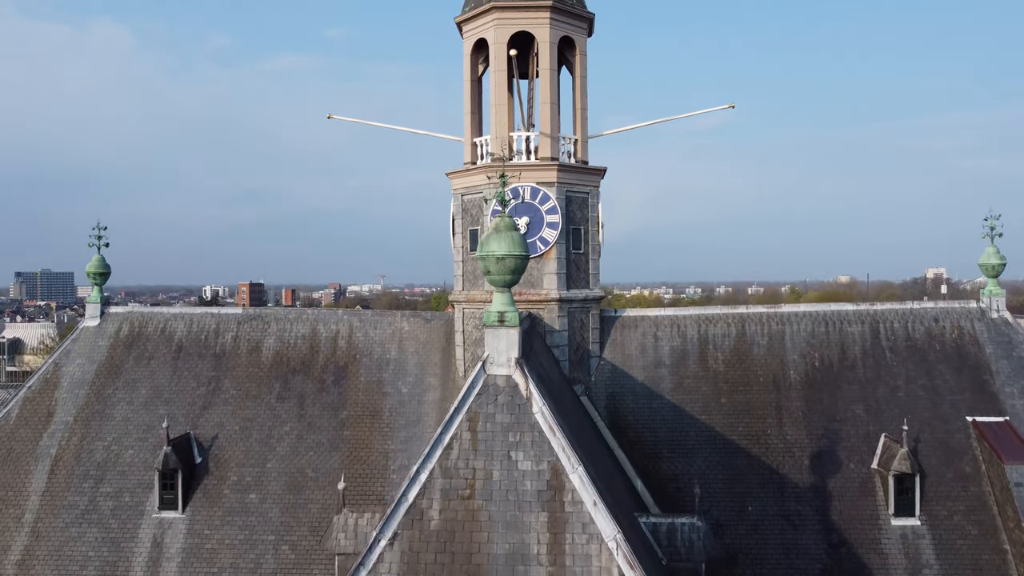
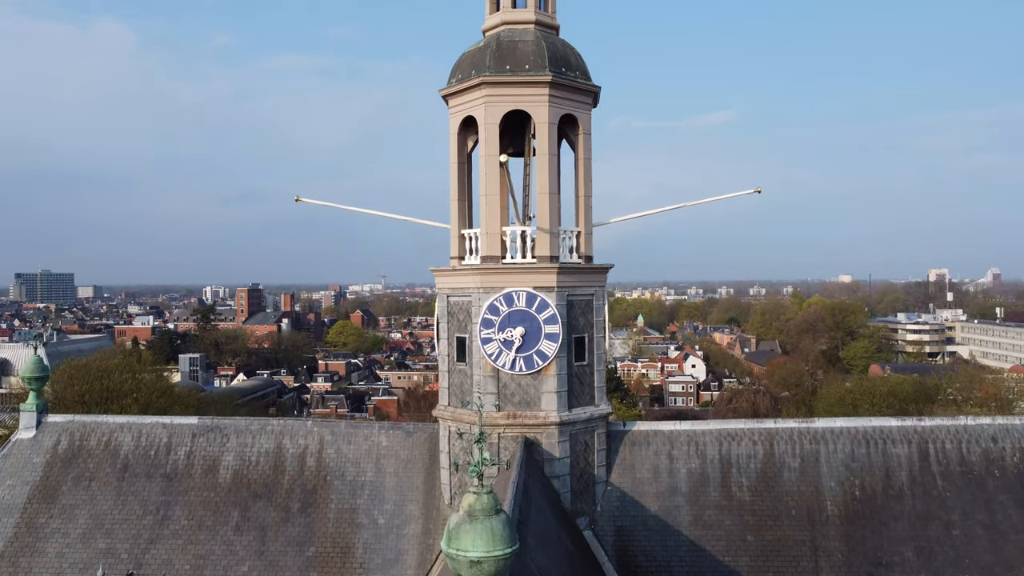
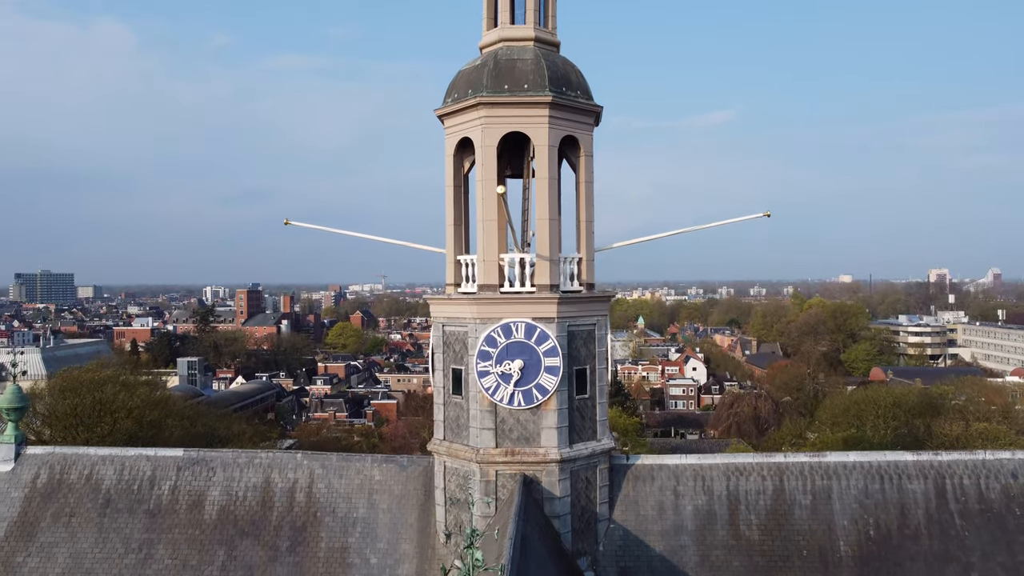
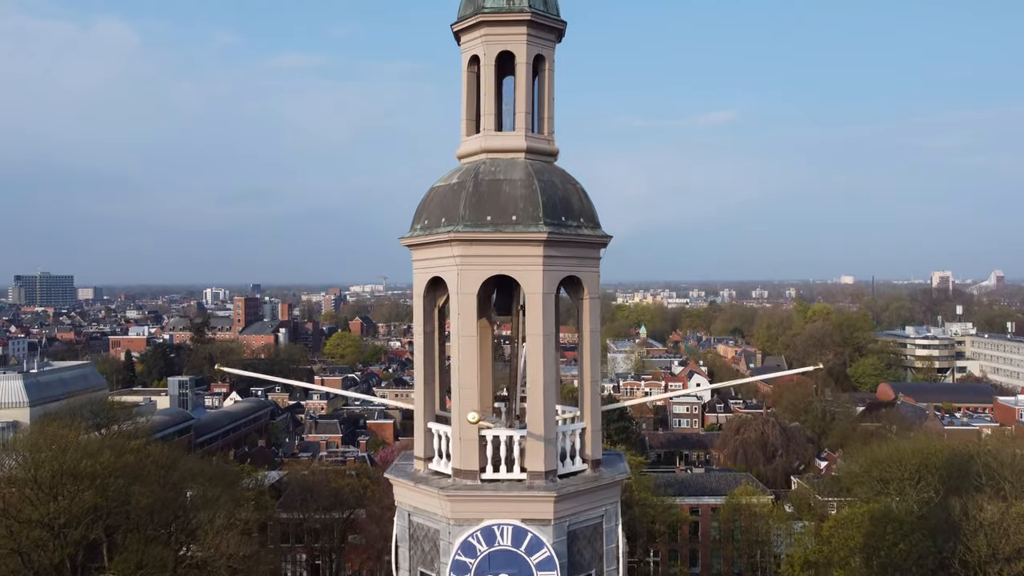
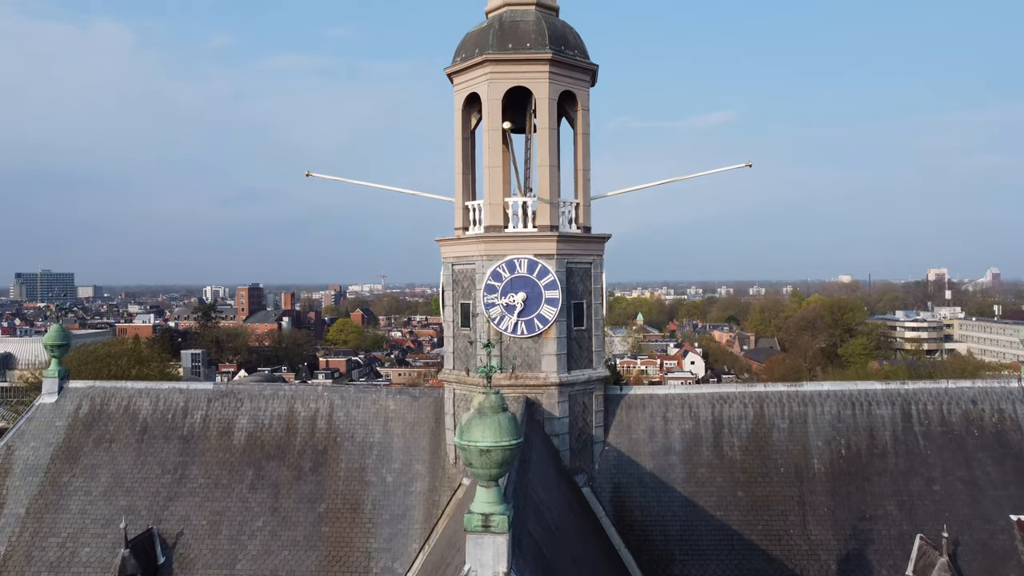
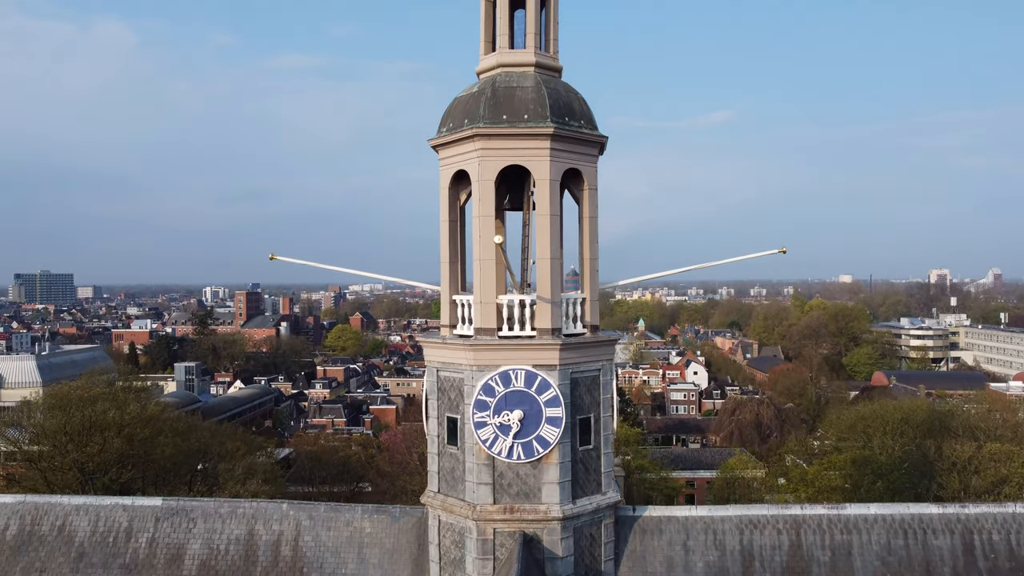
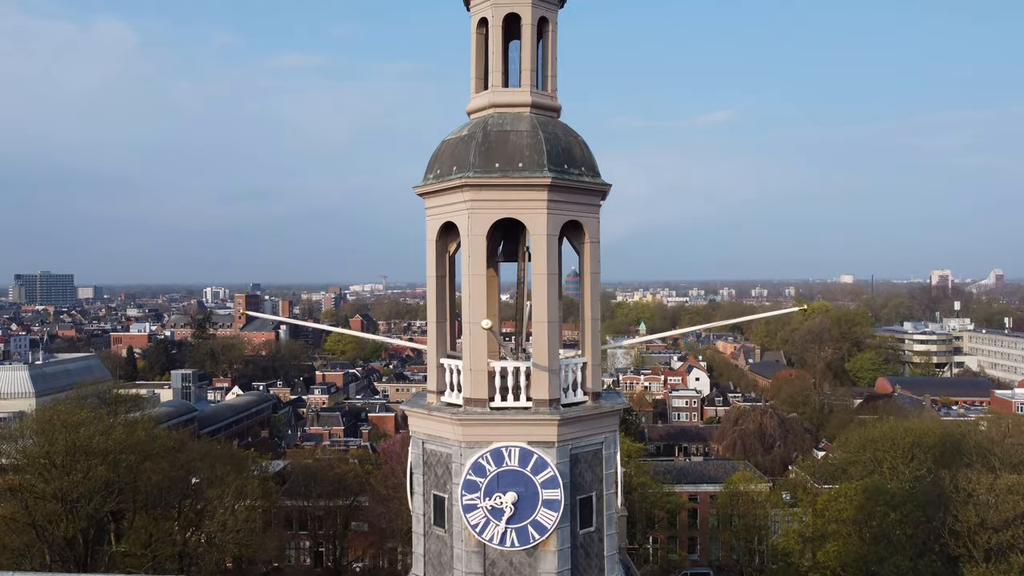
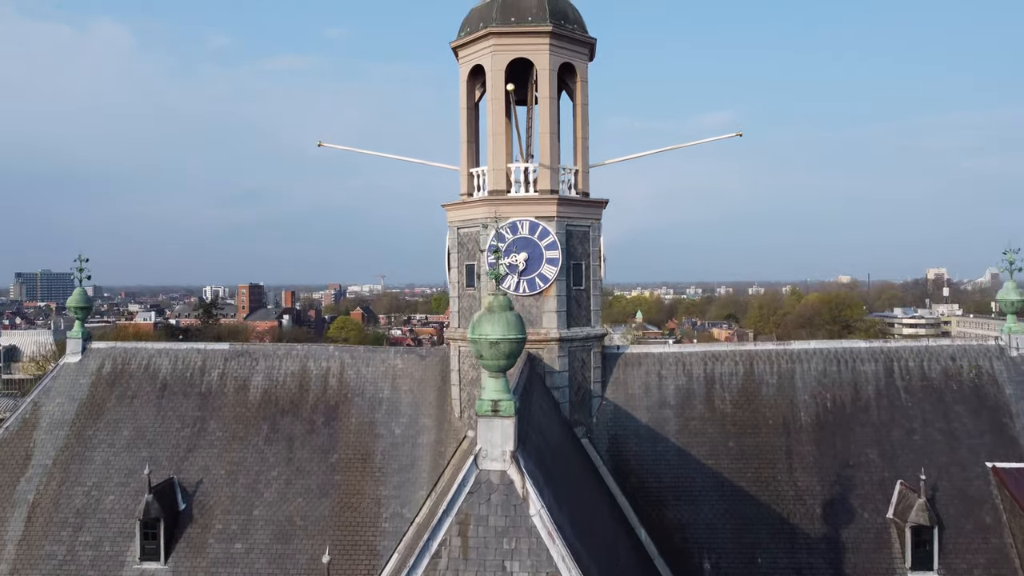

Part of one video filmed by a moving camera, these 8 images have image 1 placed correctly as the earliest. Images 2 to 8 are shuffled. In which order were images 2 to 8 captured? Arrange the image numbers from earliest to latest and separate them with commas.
8, 5, 2, 3, 6, 7, 4
